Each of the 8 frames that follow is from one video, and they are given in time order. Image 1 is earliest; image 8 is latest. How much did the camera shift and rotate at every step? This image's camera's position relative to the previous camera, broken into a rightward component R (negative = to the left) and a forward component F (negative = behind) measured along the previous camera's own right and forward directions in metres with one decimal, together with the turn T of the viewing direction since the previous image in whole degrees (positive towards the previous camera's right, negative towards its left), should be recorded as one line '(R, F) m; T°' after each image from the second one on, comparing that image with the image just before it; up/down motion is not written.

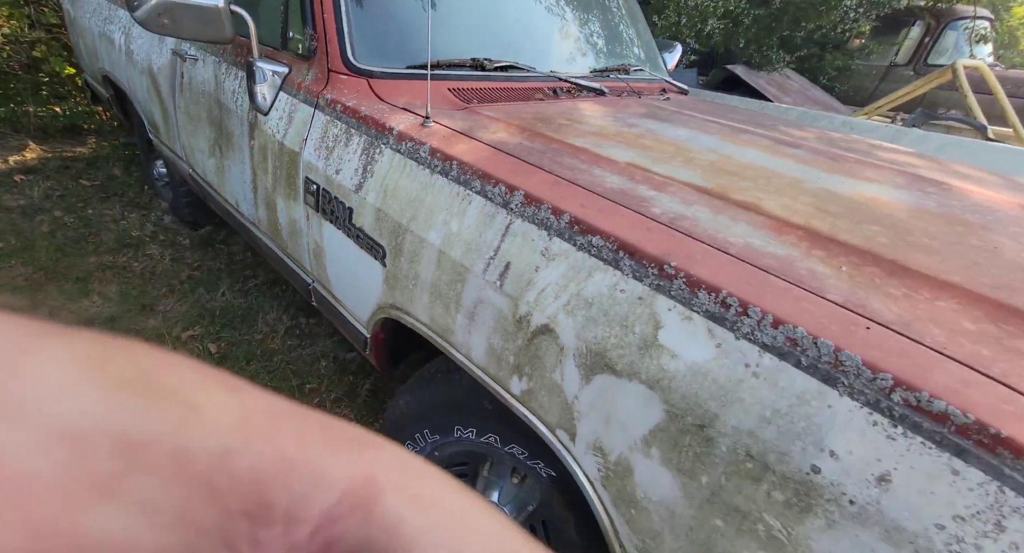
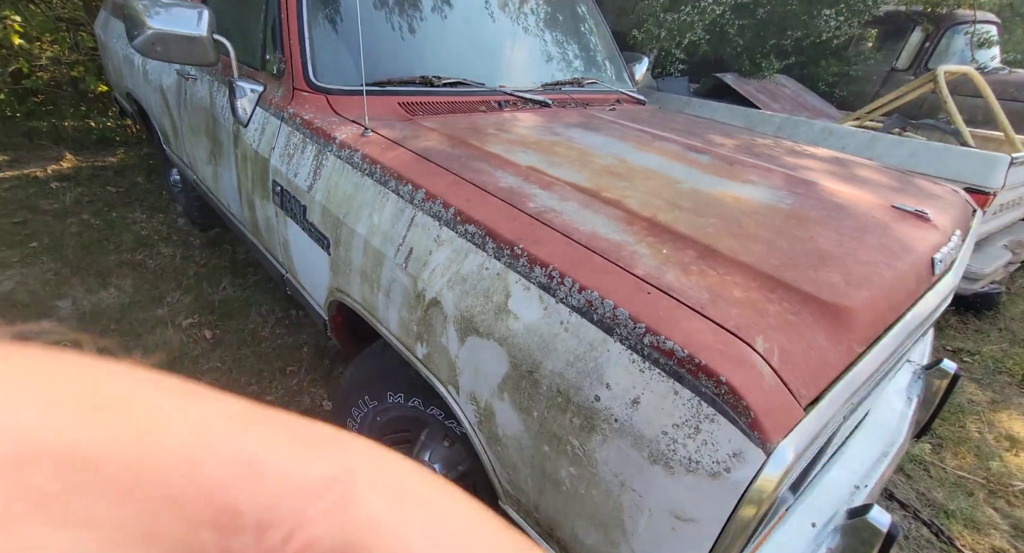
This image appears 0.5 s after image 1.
(+0.3, -0.2) m; -3°
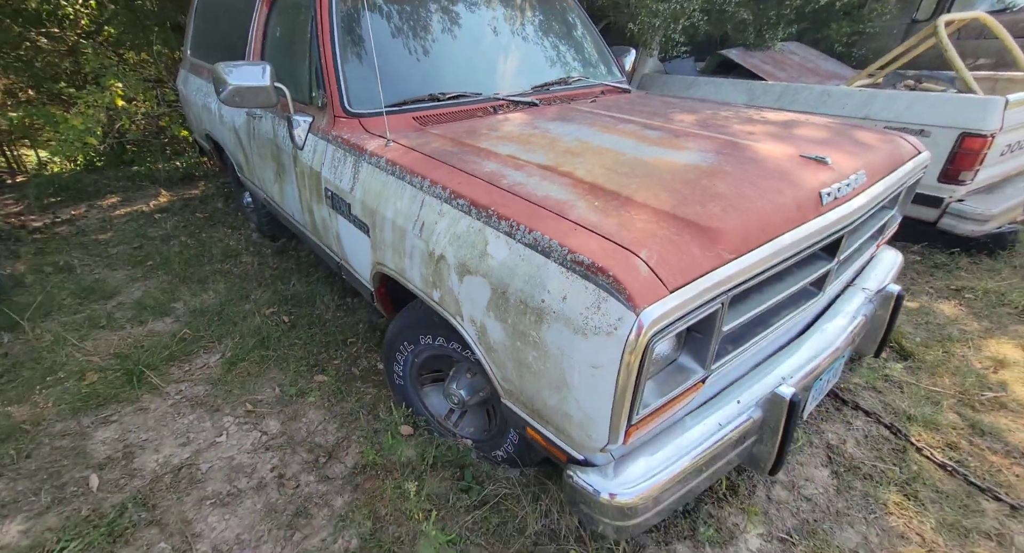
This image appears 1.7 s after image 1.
(+0.2, -0.4) m; -6°
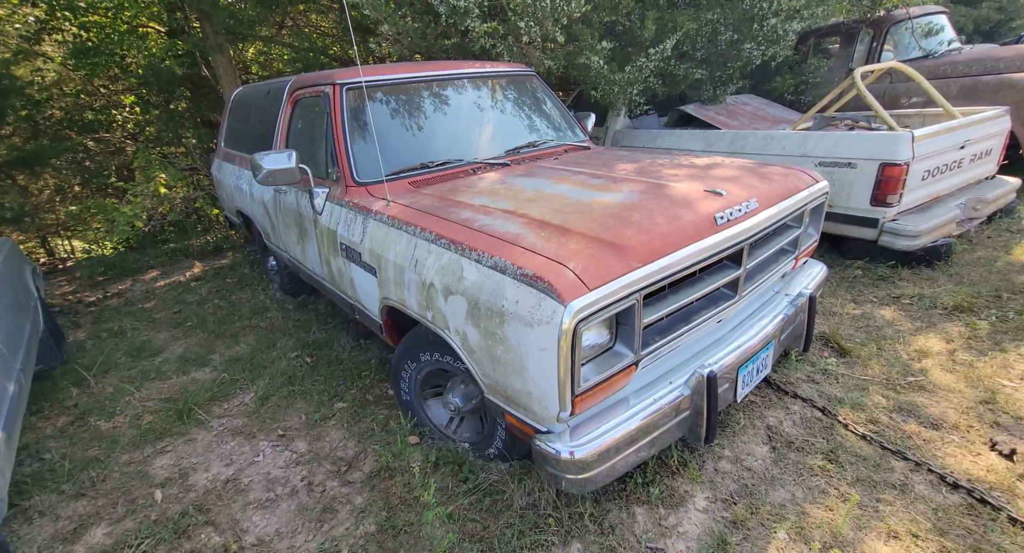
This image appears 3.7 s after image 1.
(+0.2, -0.5) m; -1°
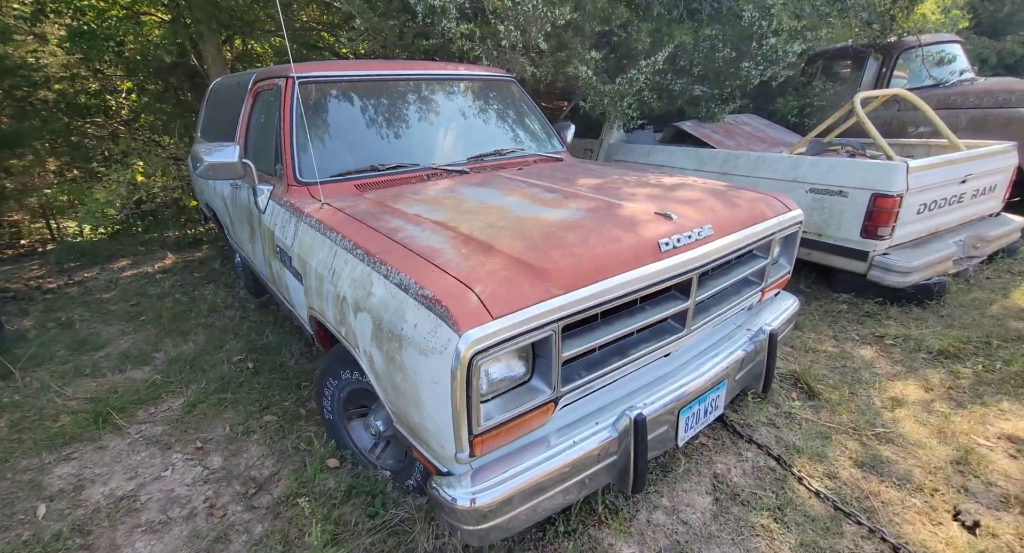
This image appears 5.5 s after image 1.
(+0.3, +0.2) m; -1°
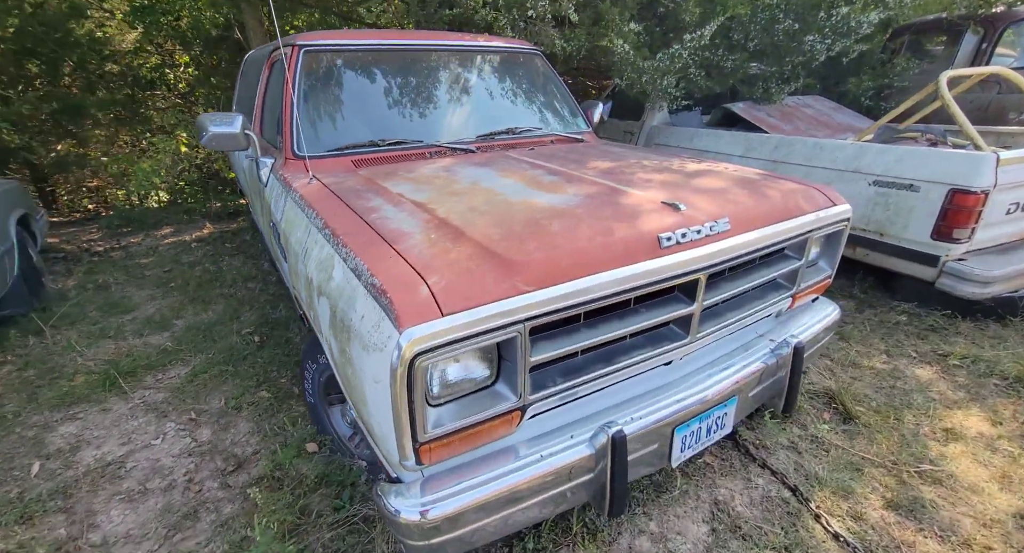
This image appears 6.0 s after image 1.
(+0.3, +0.2) m; -6°
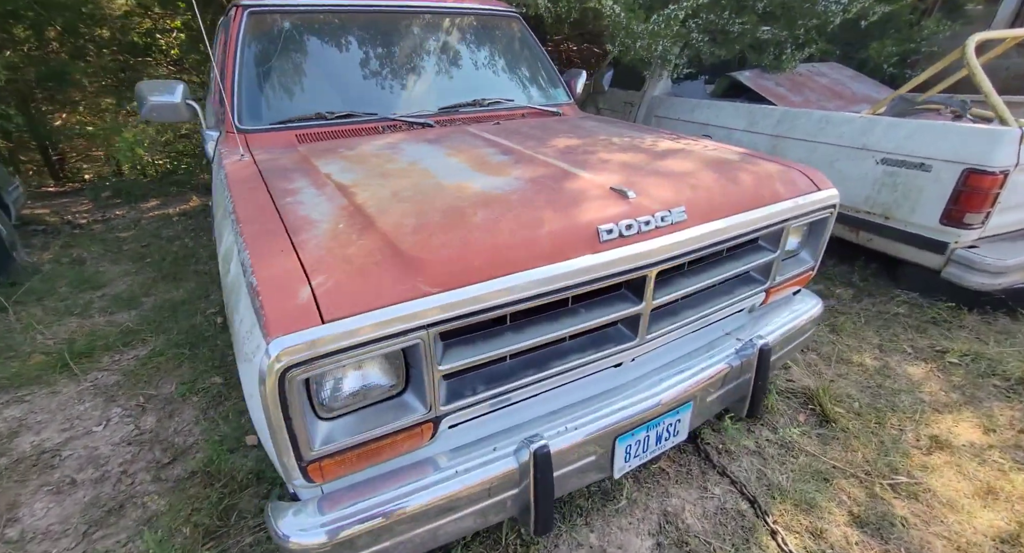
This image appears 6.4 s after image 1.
(+0.3, +0.2) m; -2°
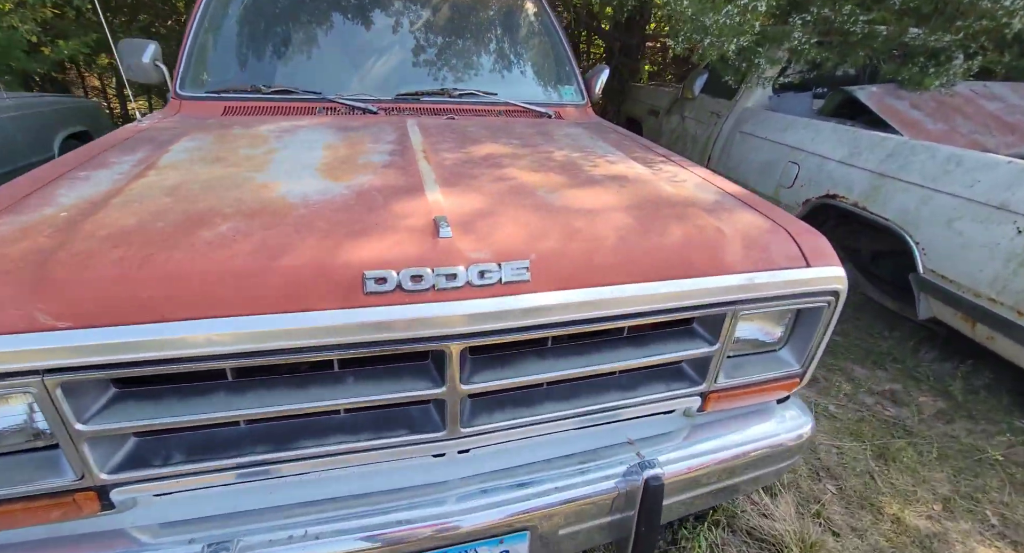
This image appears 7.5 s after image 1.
(+0.8, +0.5) m; -14°
